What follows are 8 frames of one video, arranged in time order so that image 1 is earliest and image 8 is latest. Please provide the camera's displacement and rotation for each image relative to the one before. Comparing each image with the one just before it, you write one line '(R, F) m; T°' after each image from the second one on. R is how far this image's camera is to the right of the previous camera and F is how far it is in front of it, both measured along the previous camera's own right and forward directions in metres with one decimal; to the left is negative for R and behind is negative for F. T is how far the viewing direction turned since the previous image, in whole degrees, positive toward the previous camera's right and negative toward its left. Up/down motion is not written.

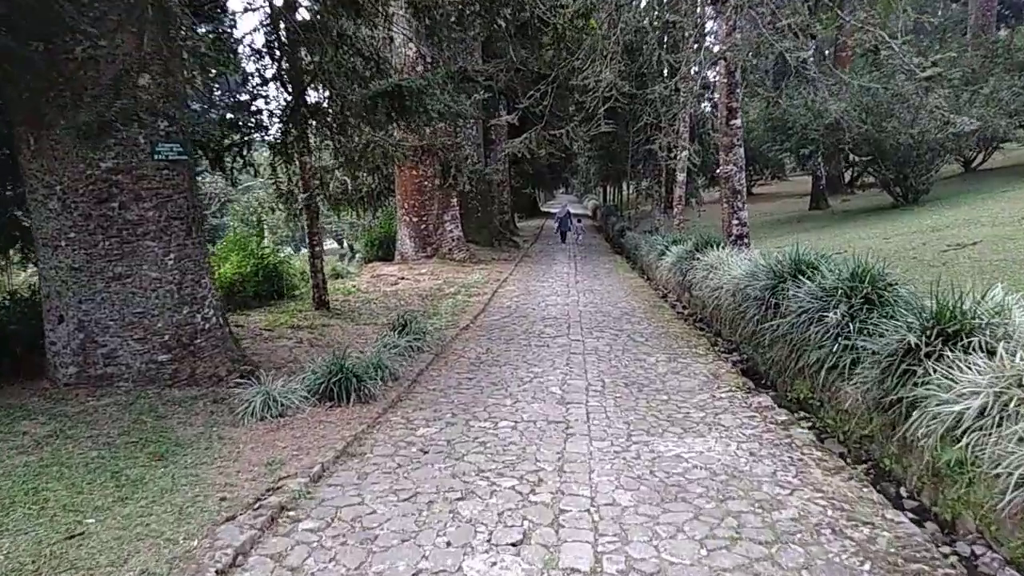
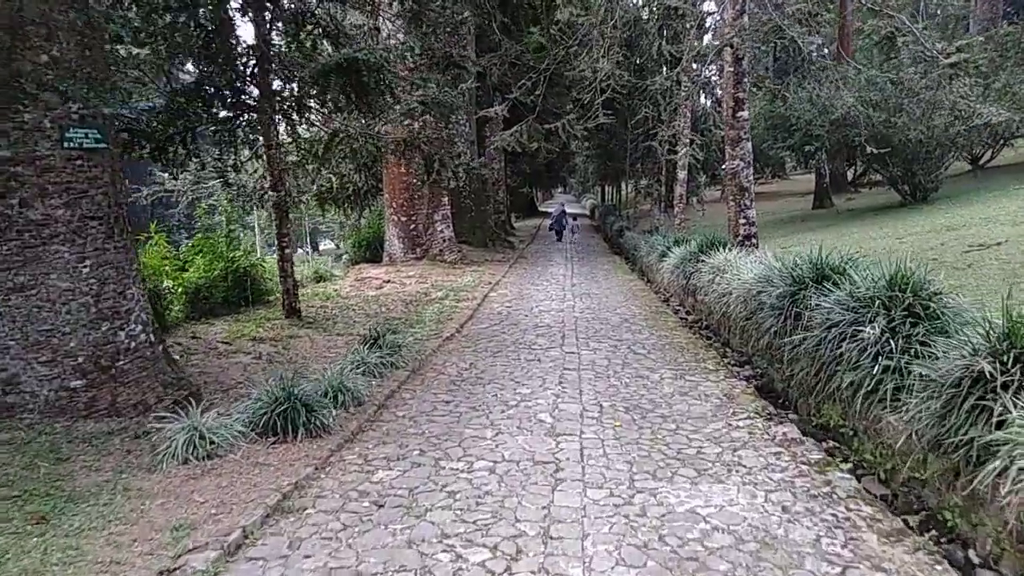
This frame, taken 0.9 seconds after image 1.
(+0.1, +0.8) m; 0°
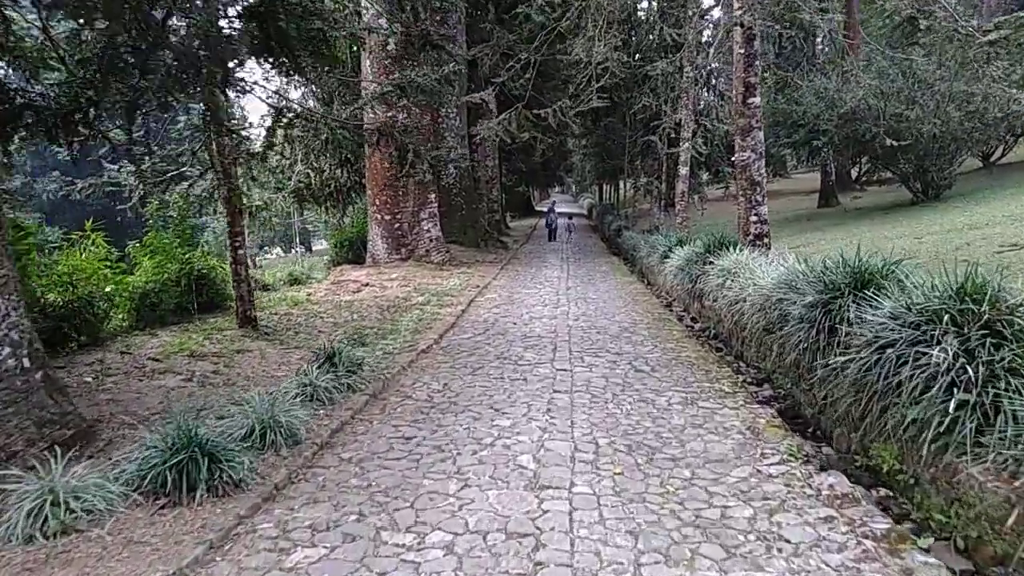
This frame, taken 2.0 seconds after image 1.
(+0.1, +1.0) m; 0°
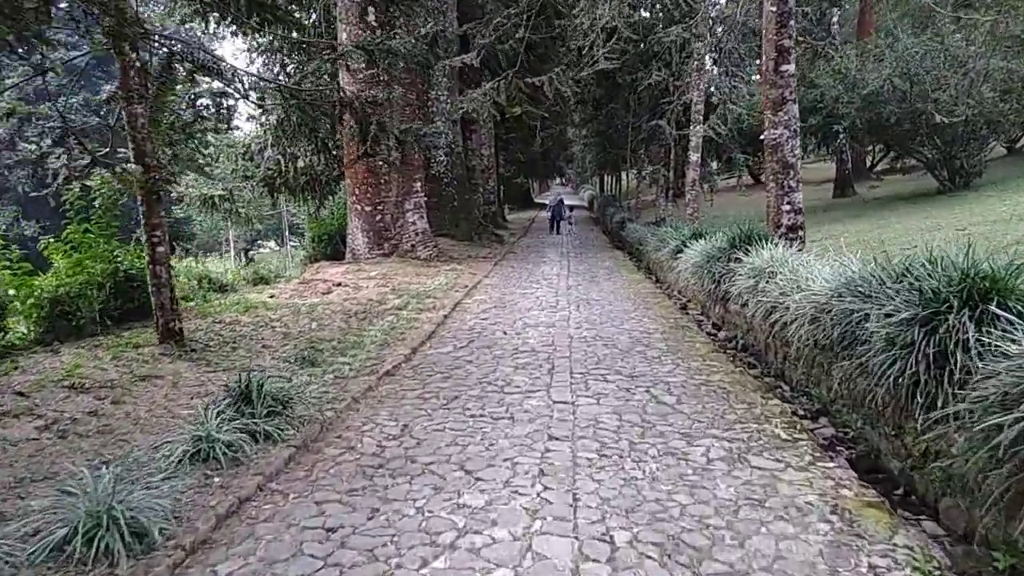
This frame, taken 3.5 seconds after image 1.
(+0.1, +1.4) m; 0°
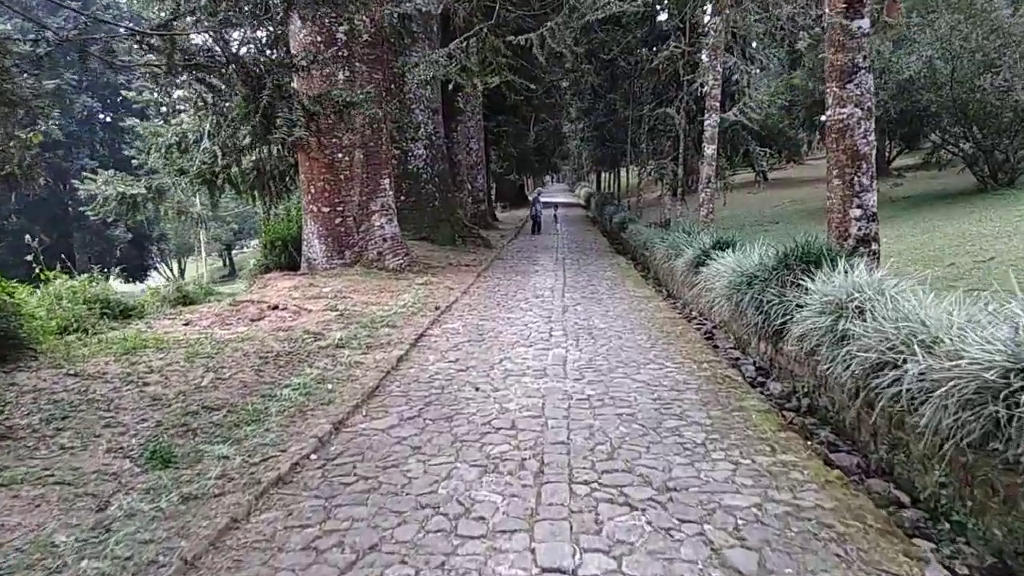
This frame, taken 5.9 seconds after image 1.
(+0.2, +2.1) m; 0°
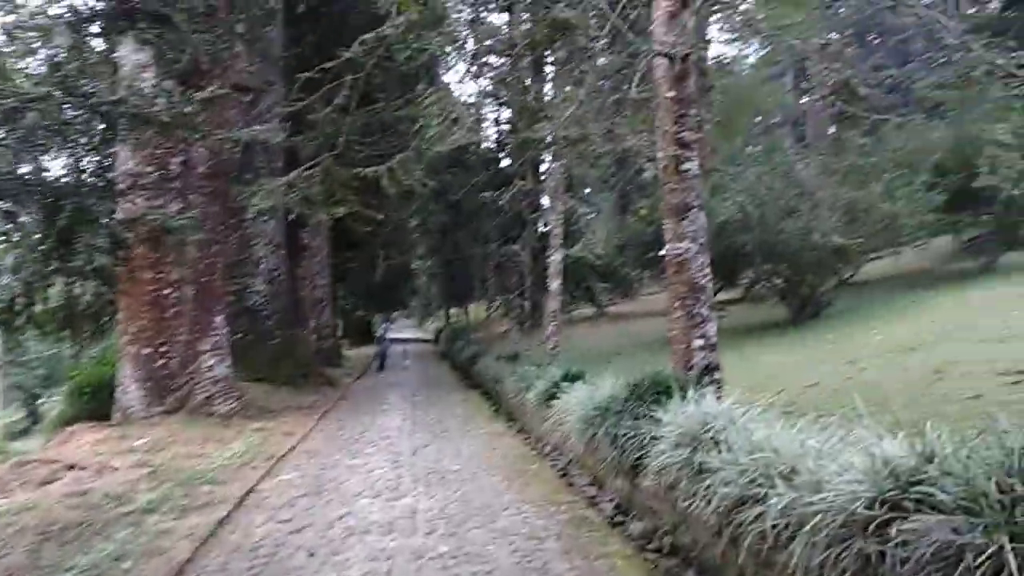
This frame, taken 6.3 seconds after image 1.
(+0.1, +0.3) m; +12°
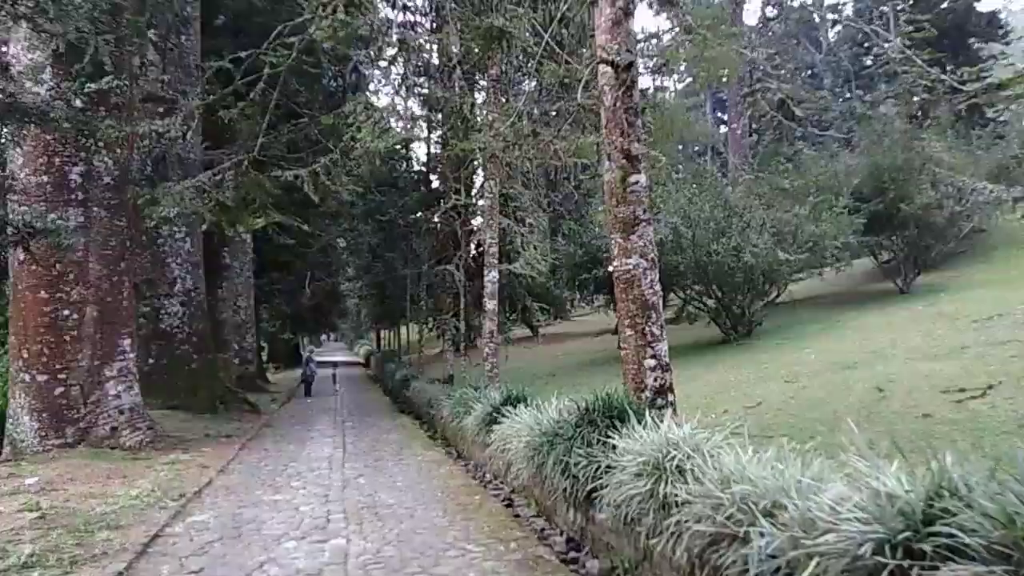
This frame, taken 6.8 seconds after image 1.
(-0.1, +0.4) m; +5°
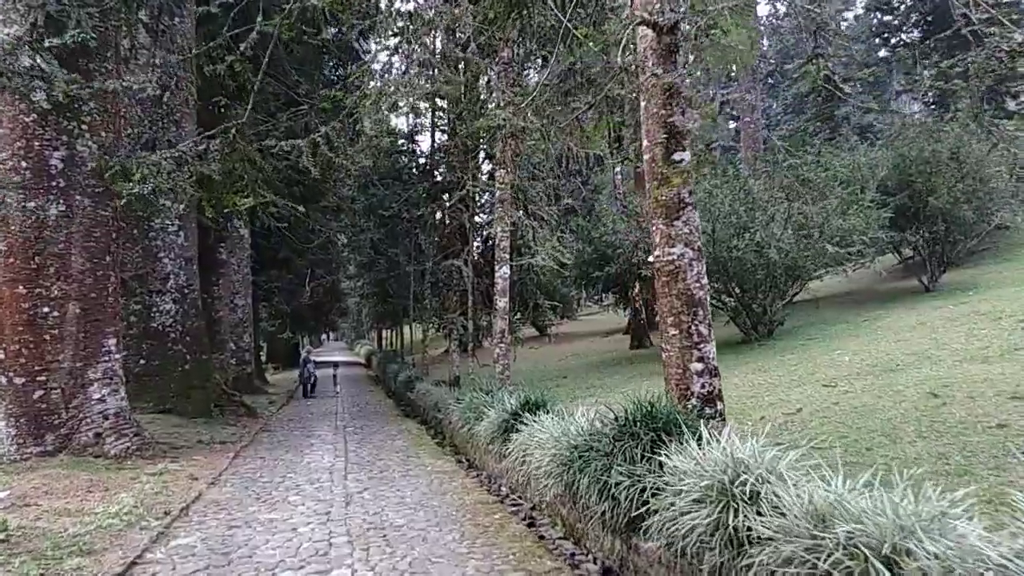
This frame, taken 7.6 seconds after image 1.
(-0.2, +0.7) m; 0°
